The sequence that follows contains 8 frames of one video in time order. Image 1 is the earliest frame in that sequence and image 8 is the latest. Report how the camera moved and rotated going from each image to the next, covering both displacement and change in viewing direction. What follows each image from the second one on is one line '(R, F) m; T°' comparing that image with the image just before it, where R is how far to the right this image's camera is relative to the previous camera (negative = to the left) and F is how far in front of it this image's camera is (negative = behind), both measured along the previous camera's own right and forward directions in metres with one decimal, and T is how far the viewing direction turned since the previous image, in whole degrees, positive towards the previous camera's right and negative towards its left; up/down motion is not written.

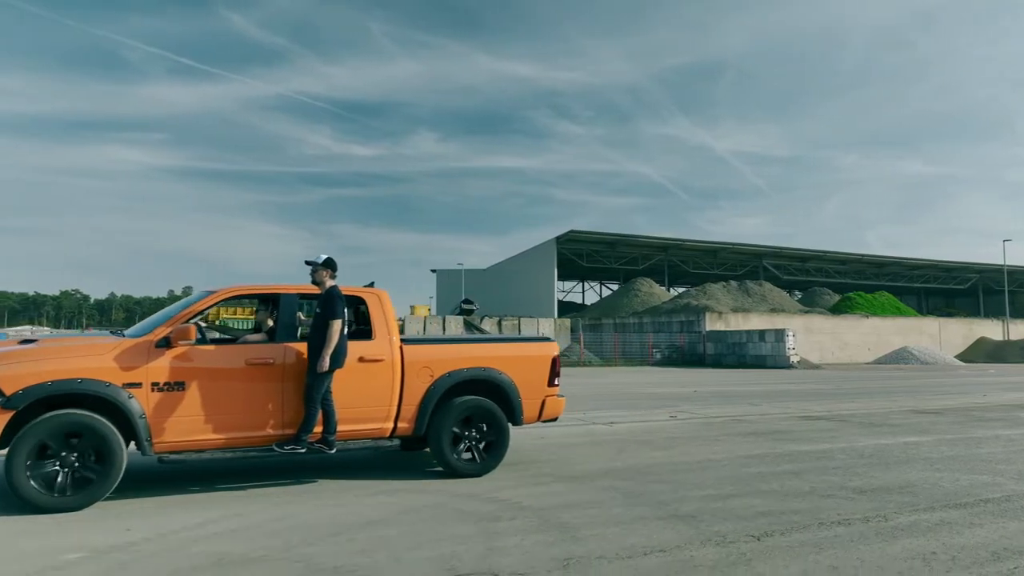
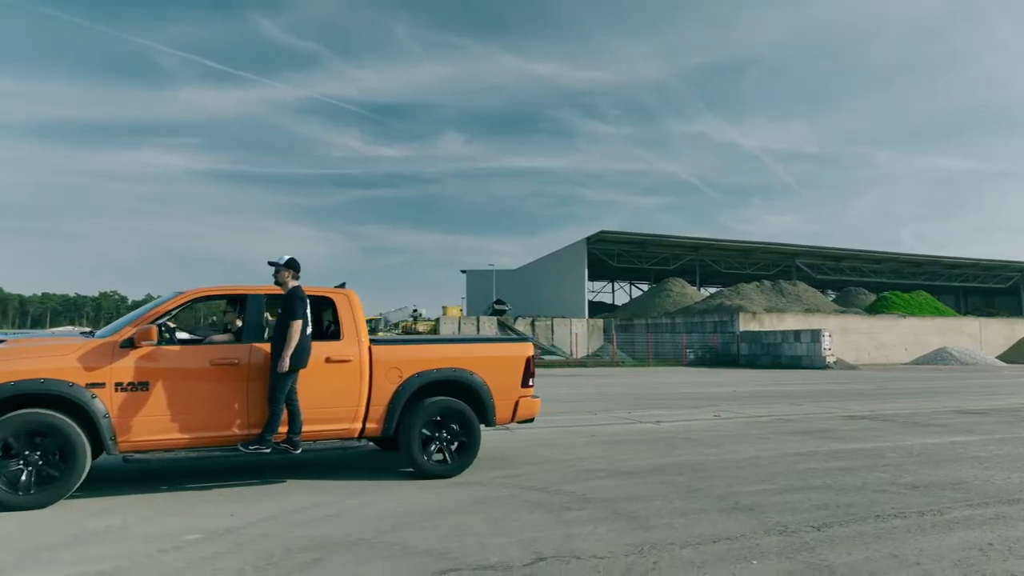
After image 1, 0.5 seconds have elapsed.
(-0.4, -0.4) m; -2°
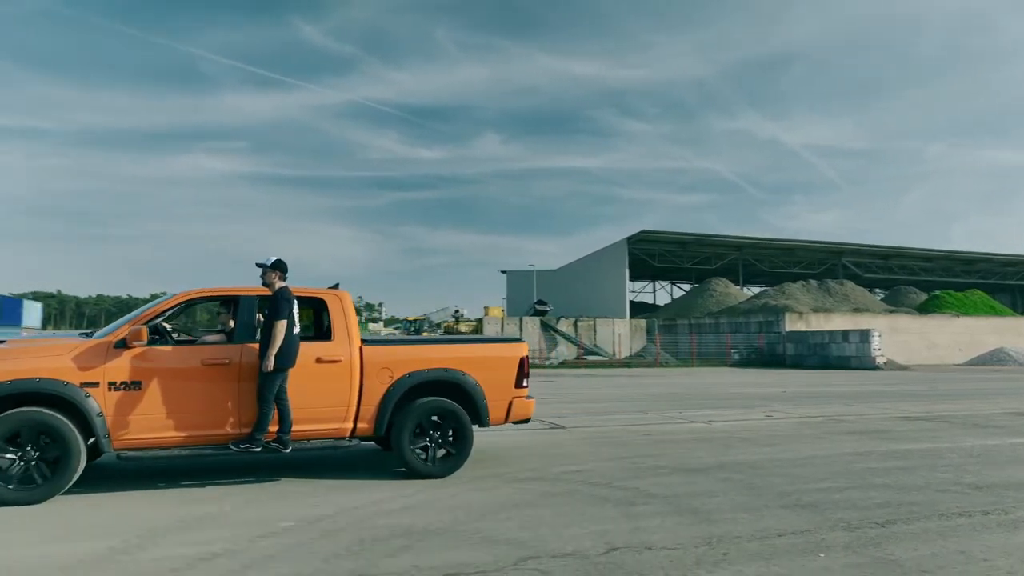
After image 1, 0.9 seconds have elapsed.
(-0.3, -0.3) m; -3°
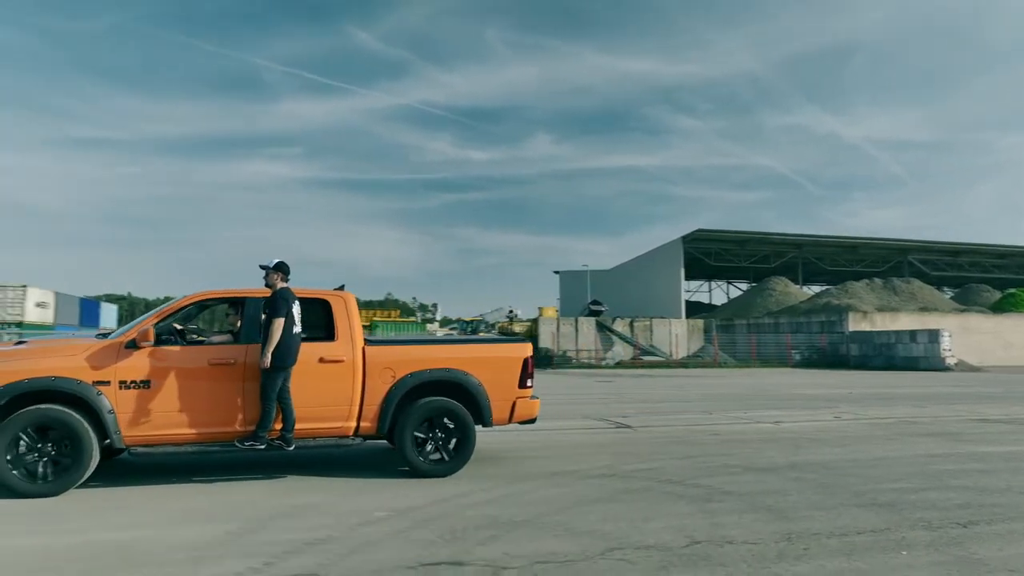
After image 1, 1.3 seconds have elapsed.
(-0.2, -0.3) m; -4°
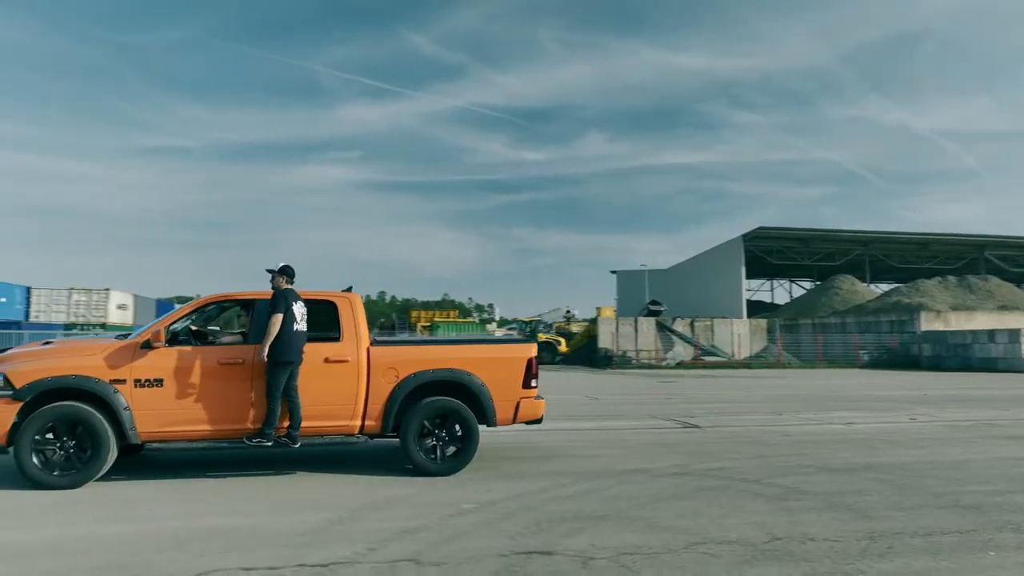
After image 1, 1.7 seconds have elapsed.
(-0.2, -0.3) m; -4°
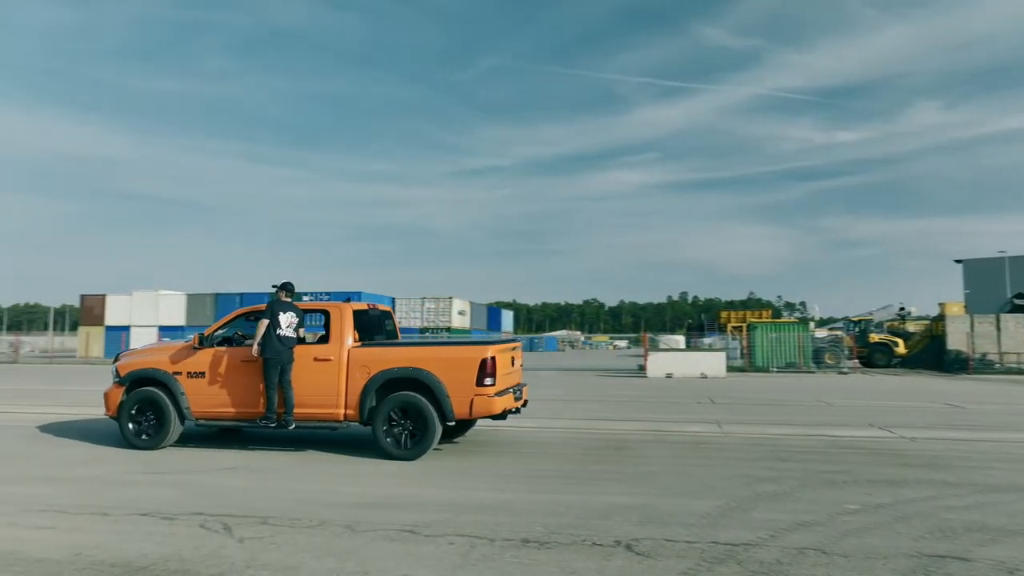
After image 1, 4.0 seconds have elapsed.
(-0.6, -0.8) m; -24°
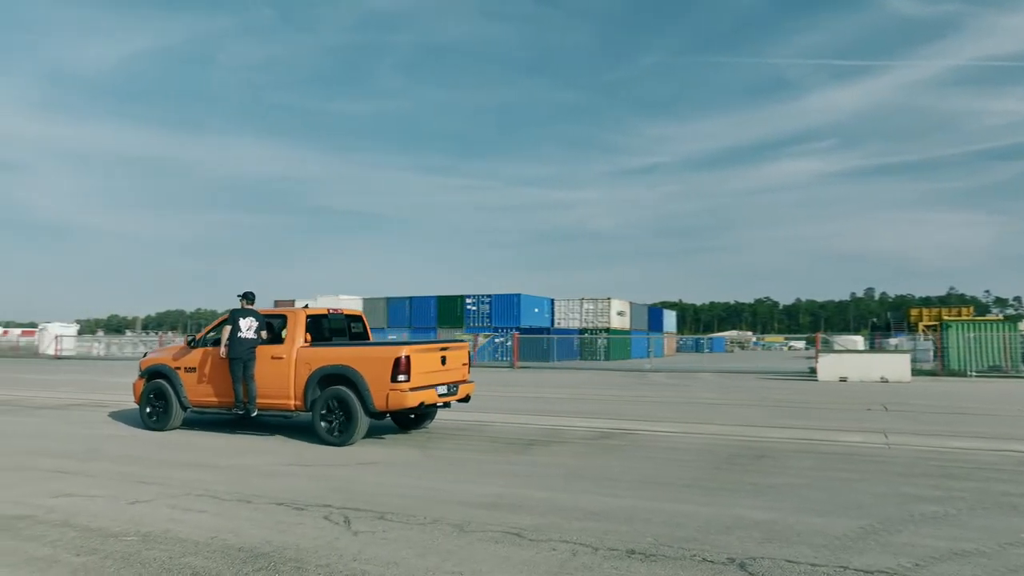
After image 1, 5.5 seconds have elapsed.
(+0.5, +0.2) m; -13°
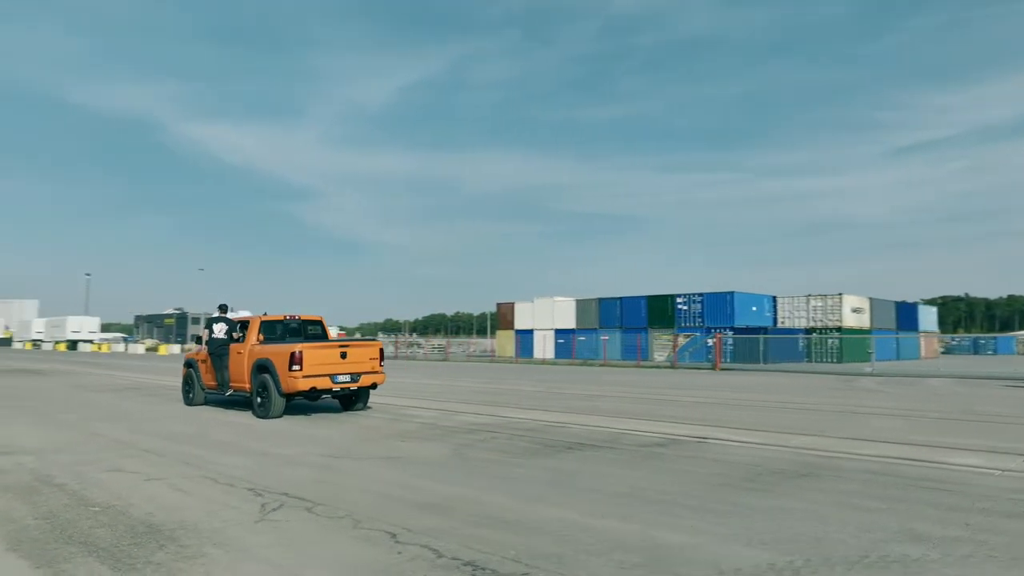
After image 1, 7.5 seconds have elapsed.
(+2.9, +0.7) m; -19°
